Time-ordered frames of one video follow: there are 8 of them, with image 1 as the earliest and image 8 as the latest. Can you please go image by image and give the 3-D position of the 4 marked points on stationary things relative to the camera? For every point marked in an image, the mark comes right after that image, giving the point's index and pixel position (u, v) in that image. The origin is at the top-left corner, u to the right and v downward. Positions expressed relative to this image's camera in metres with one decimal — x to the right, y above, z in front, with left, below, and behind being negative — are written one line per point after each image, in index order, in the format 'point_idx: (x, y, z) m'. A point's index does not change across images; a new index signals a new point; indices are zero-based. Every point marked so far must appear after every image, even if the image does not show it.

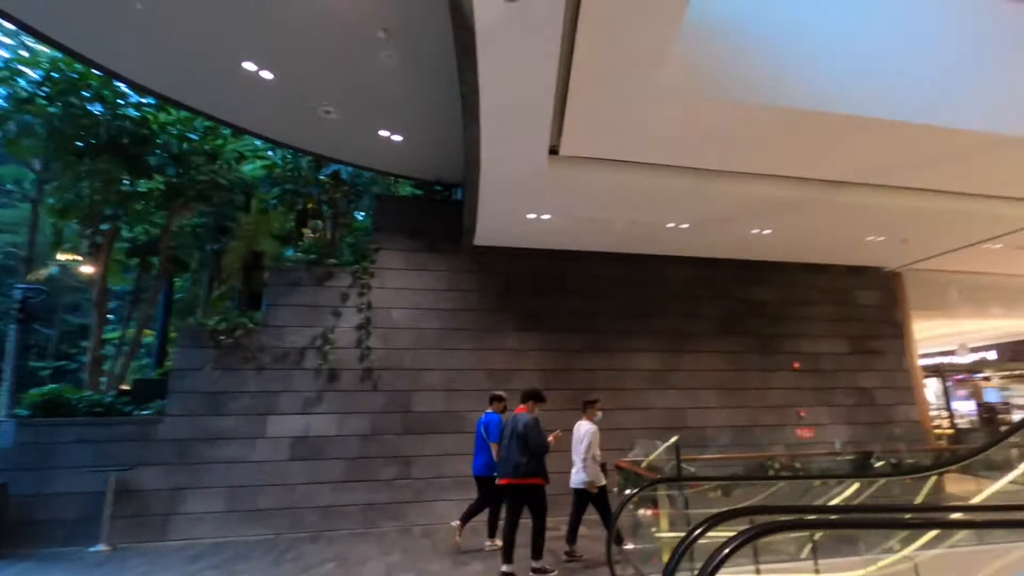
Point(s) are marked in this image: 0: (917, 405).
0: (+5.5, -1.6, +7.6) m
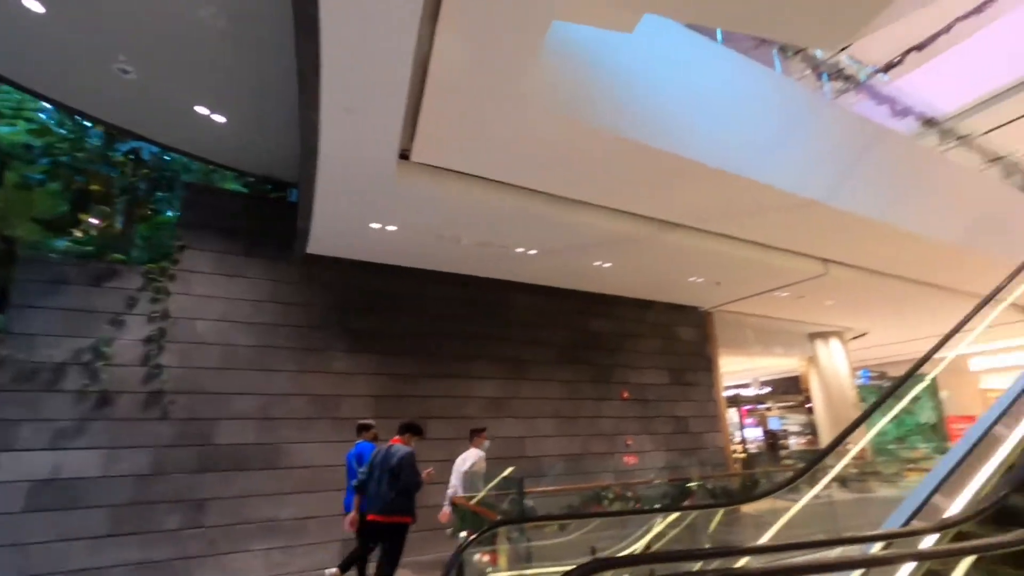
0: (+3.2, -2.2, +8.3) m
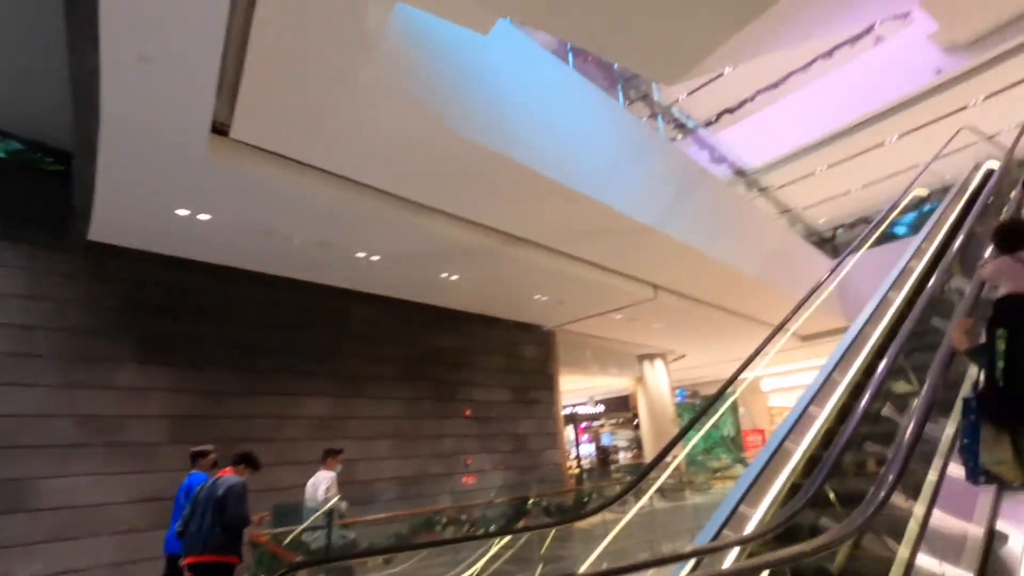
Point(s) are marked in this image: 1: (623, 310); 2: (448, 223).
0: (+0.7, -2.5, +8.5) m
1: (+1.7, -0.3, +8.4) m
2: (-0.6, +0.6, +4.9) m
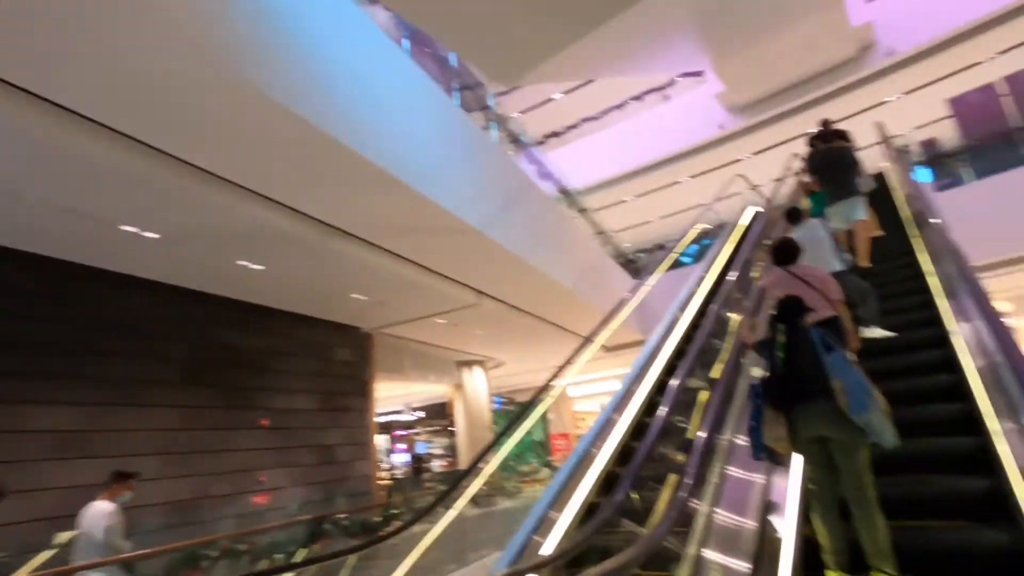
0: (-2.1, -2.6, +8.0) m
1: (-1.0, -0.4, +8.2) m
2: (-2.0, +0.7, +4.2) m
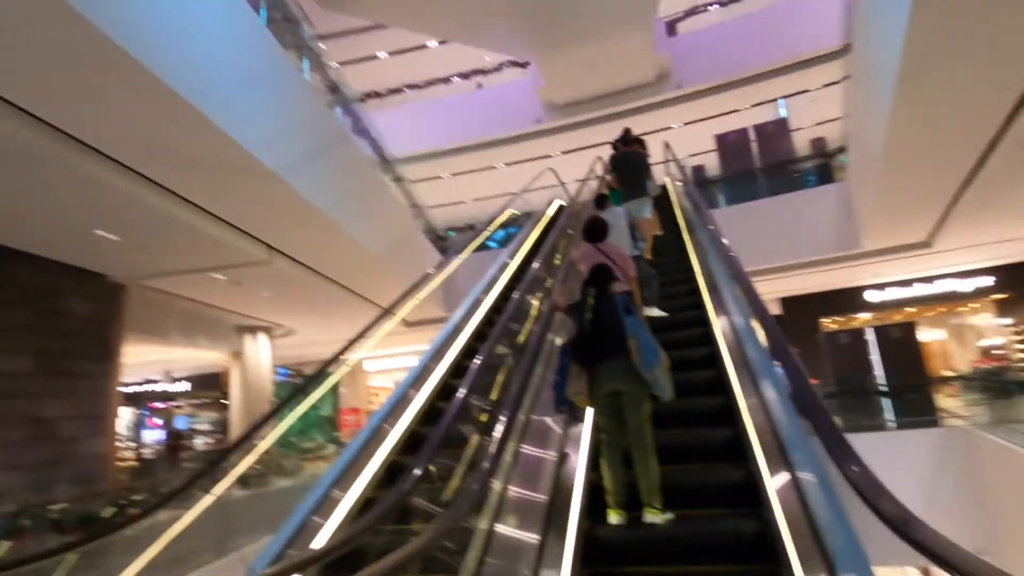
0: (-4.9, -1.8, +6.6) m
1: (-3.7, +0.2, +7.1) m
2: (-3.2, +1.1, +3.0) m
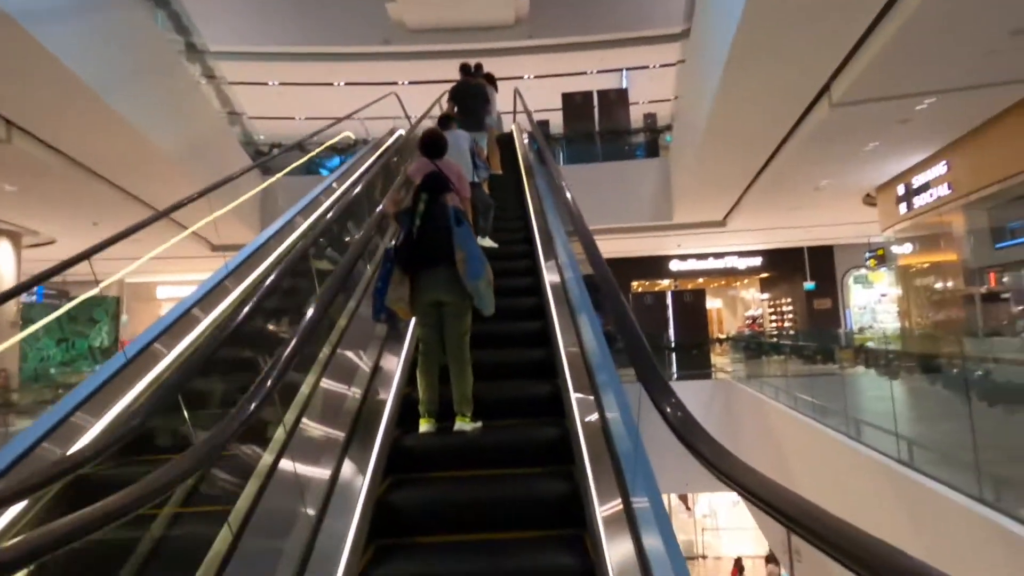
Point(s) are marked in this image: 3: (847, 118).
0: (-6.8, -0.6, +4.6) m
1: (-5.6, +1.4, +5.4) m
2: (-3.8, +1.8, +1.5) m
3: (+3.6, +1.8, +5.8) m
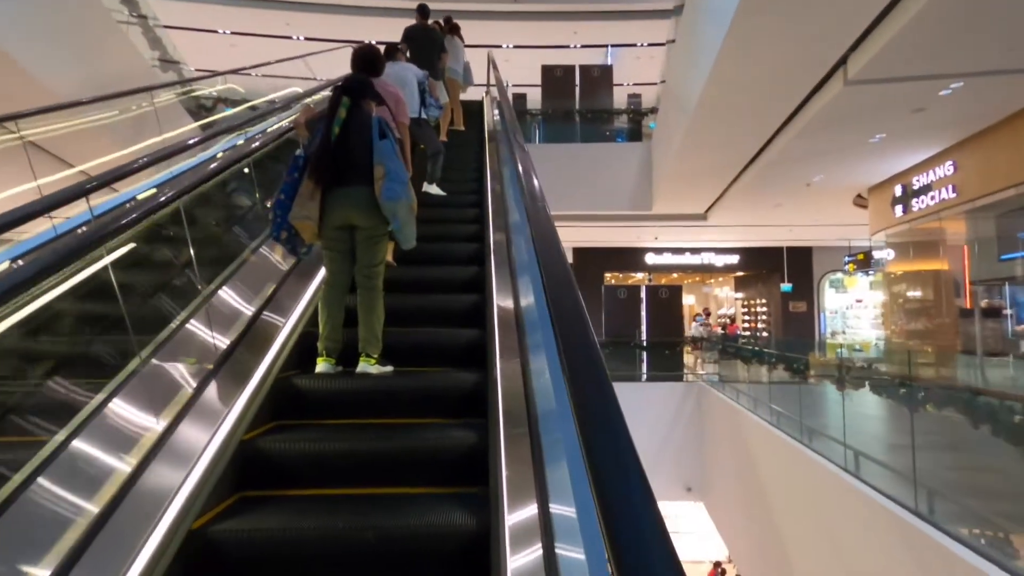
0: (-7.2, -0.2, +3.4) m
1: (-5.9, +1.8, +4.2) m
2: (-3.9, +2.0, +0.4) m
3: (+3.3, +1.8, +5.1) m
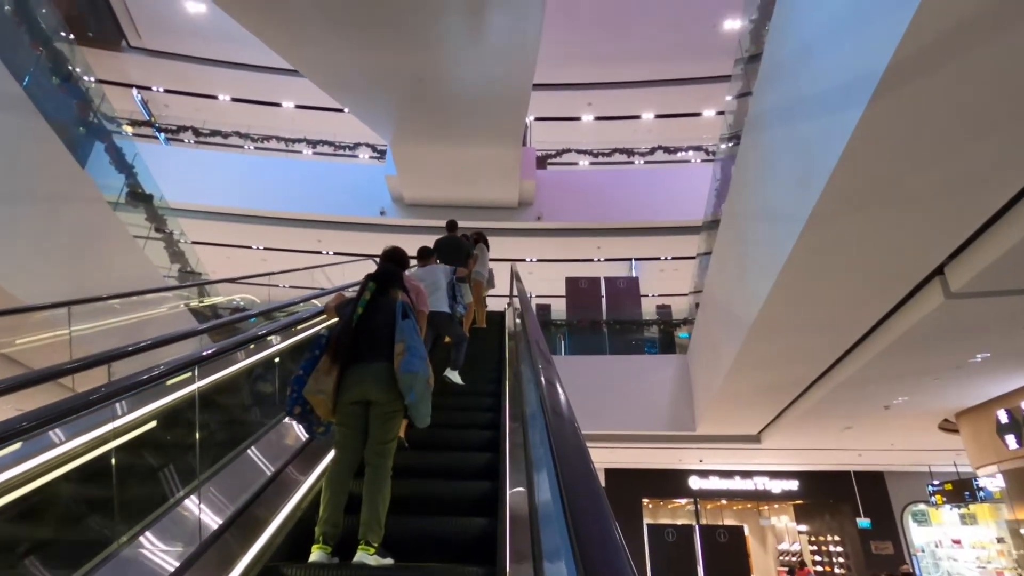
0: (-7.1, -1.4, +2.4) m
1: (-5.8, +0.1, +3.7) m
2: (-3.9, +1.7, +0.2) m
3: (+3.5, -0.2, +4.2) m
